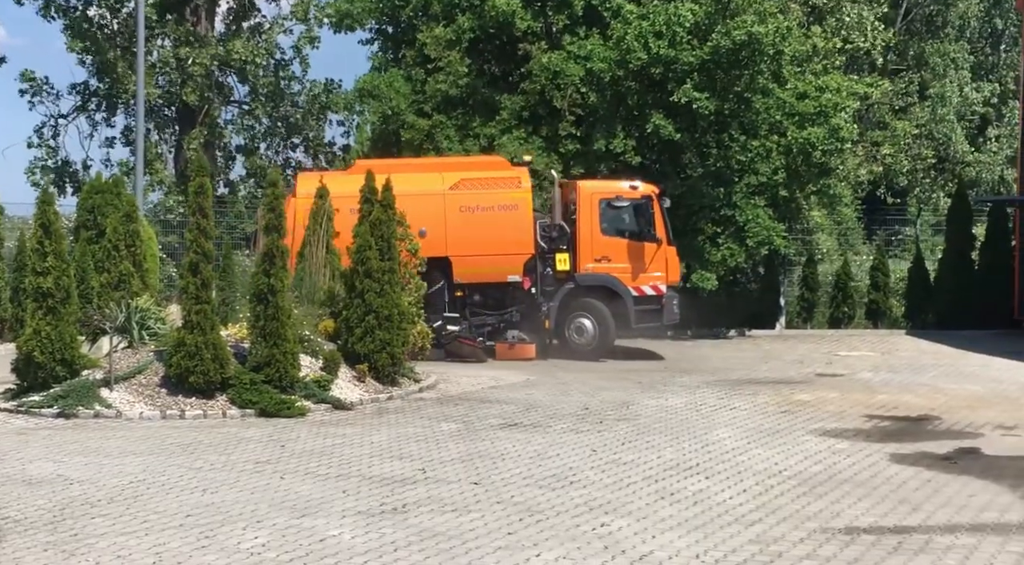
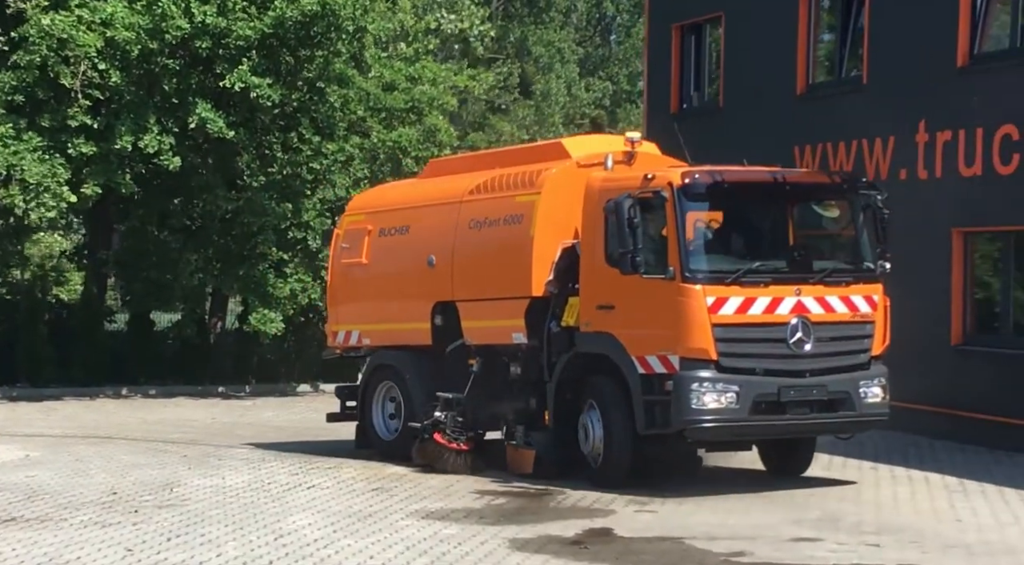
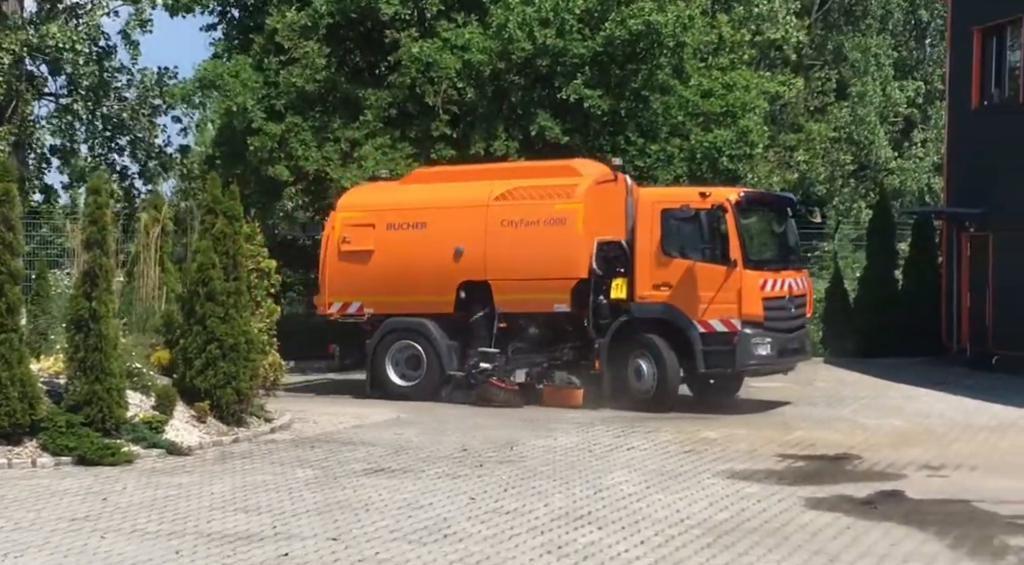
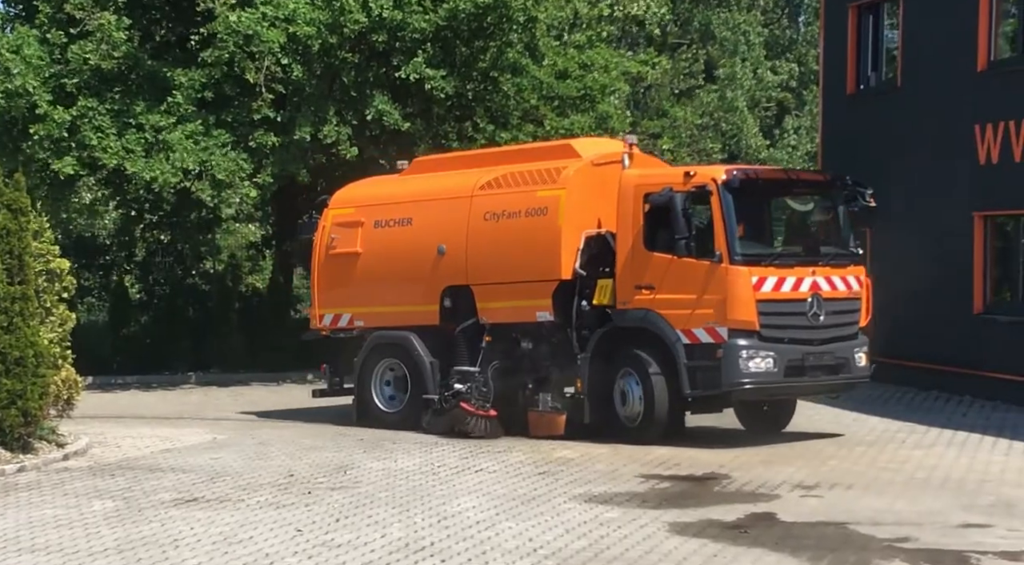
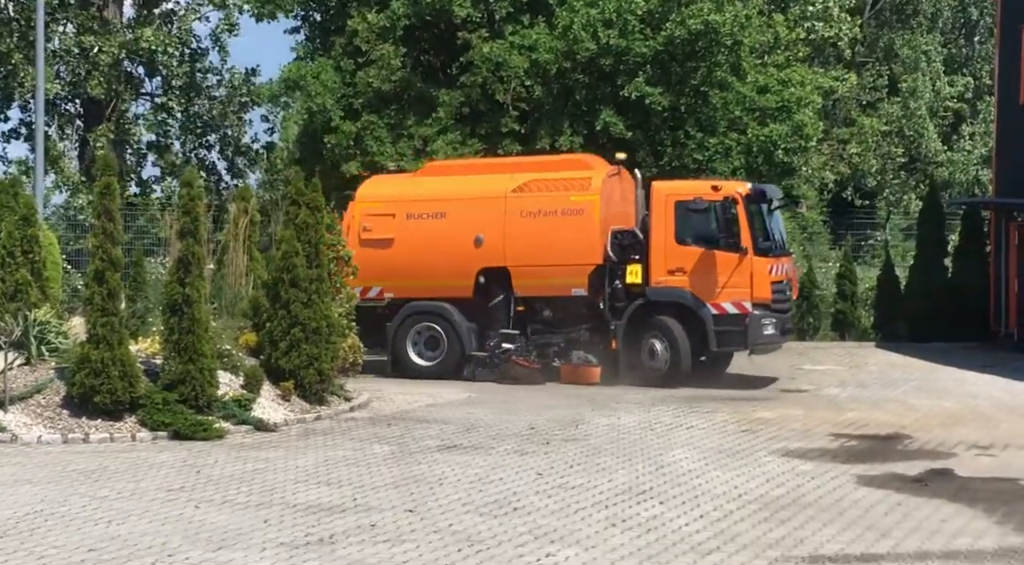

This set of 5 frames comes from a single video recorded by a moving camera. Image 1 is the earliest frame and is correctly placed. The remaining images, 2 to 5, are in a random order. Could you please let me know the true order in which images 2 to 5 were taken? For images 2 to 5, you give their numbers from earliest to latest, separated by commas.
5, 3, 4, 2
